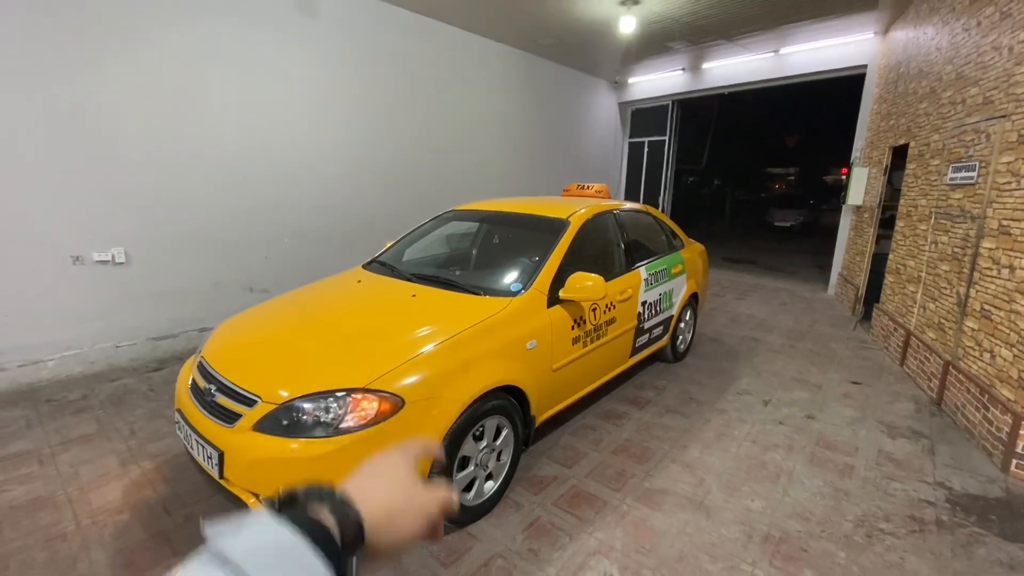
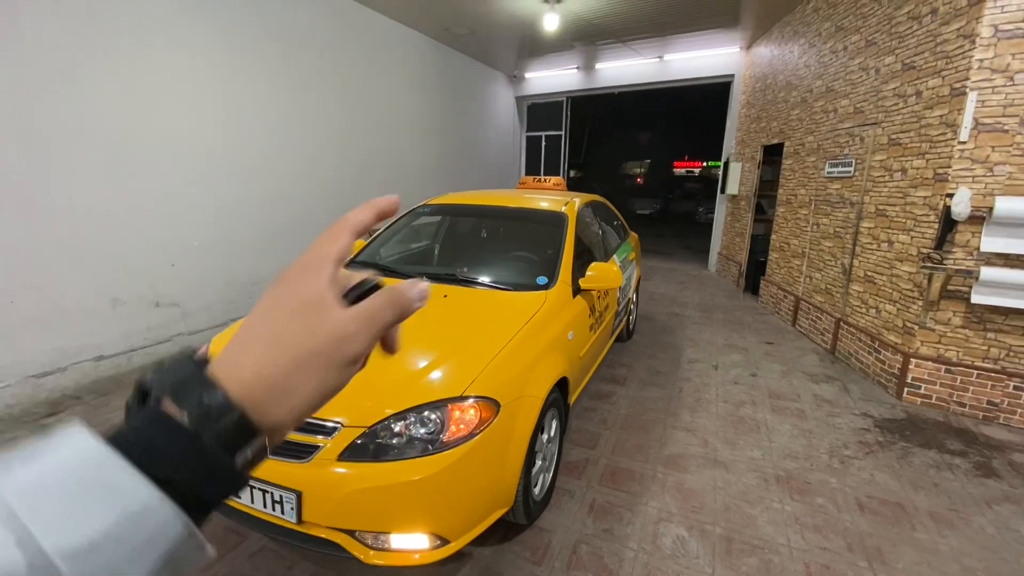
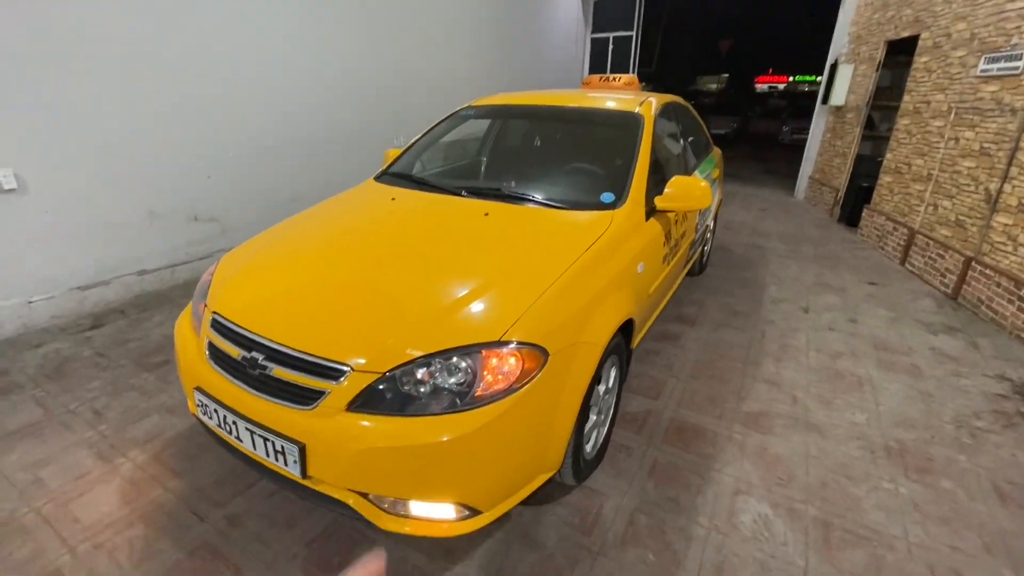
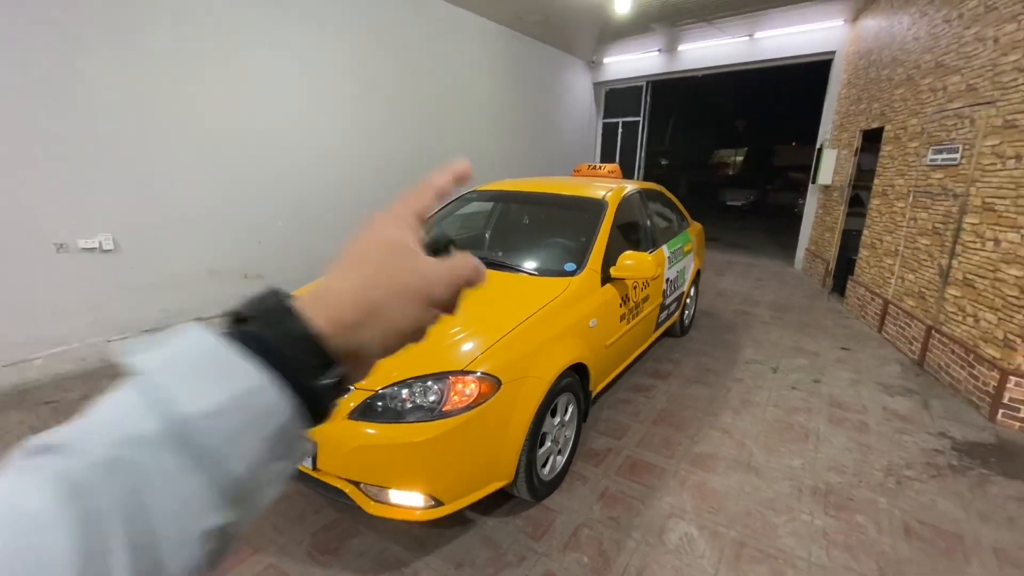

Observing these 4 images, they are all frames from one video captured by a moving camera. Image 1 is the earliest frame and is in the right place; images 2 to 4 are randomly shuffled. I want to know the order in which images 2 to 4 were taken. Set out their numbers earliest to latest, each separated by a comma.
4, 2, 3
